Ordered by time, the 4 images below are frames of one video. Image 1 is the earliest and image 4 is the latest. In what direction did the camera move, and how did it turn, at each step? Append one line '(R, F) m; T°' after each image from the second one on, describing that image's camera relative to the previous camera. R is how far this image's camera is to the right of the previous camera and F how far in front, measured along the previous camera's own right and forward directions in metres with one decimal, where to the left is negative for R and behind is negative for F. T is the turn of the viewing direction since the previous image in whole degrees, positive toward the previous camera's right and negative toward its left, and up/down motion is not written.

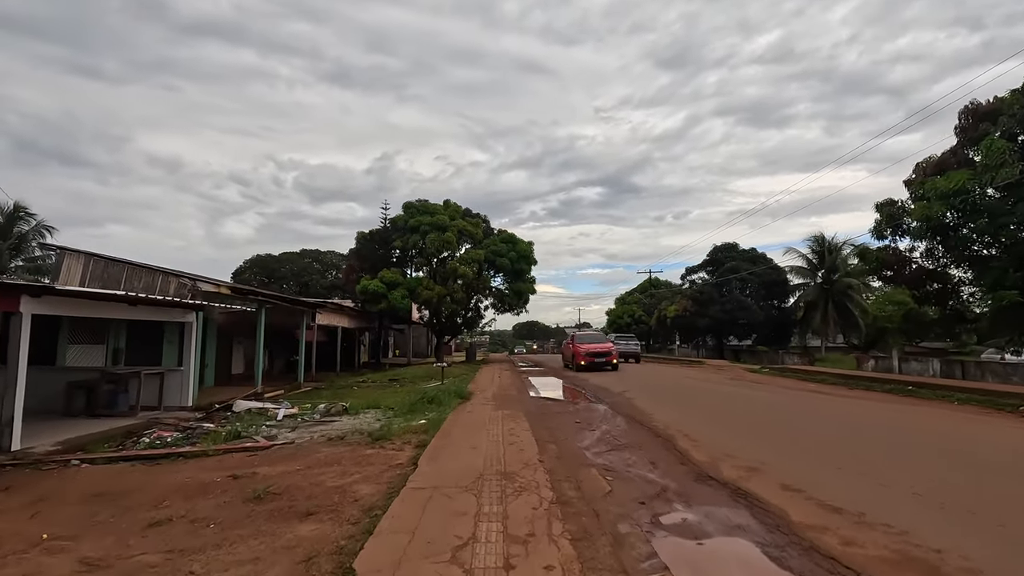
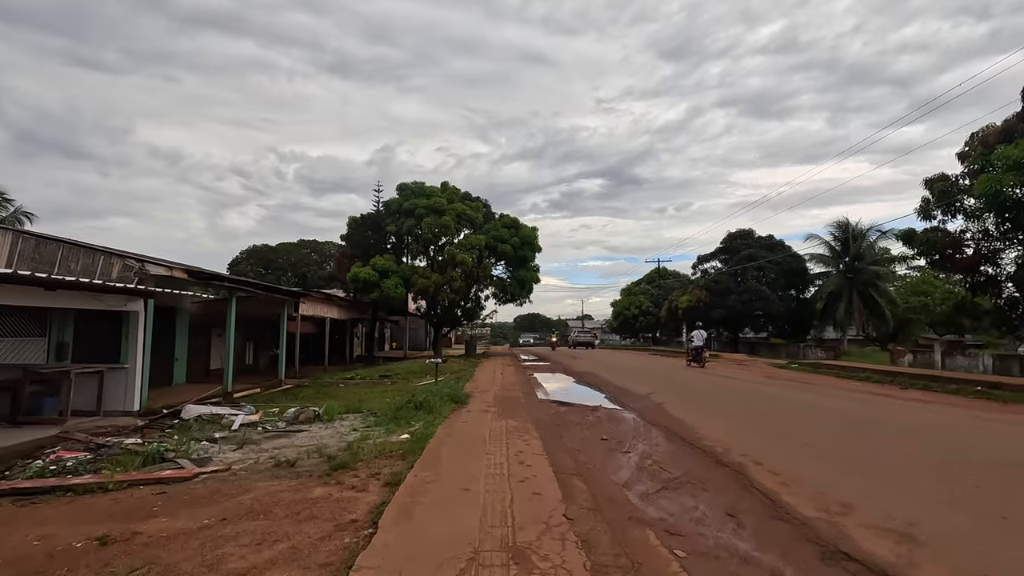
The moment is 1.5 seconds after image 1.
(-0.1, +2.3) m; 0°
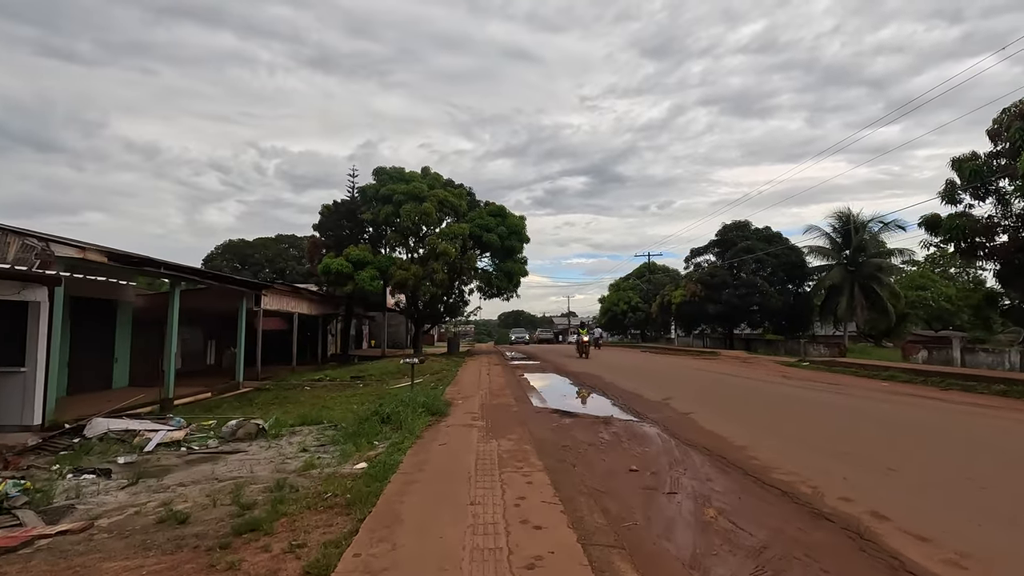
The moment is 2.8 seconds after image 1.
(-0.1, +2.1) m; +2°
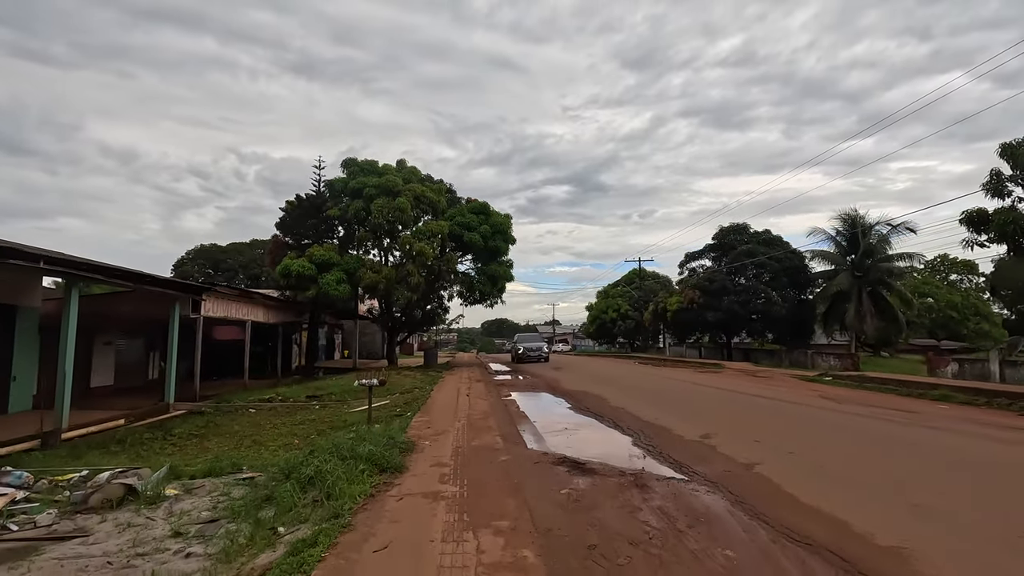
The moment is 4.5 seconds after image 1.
(-0.1, +2.7) m; +2°
